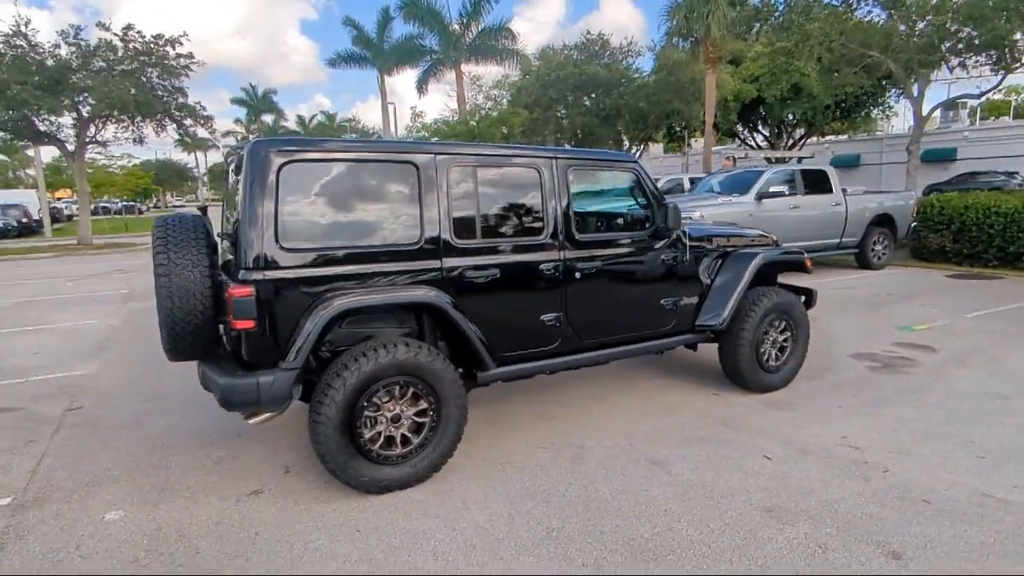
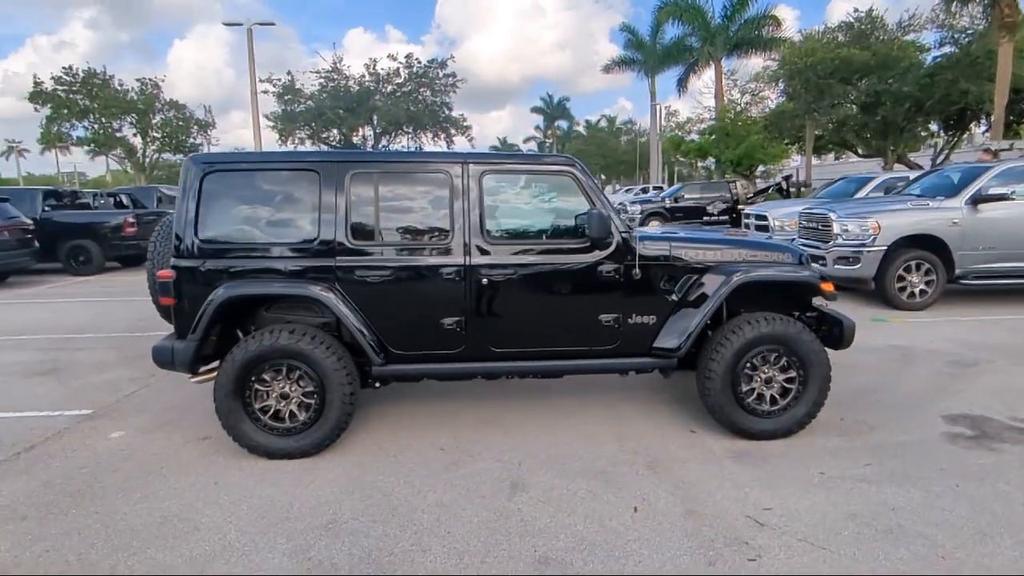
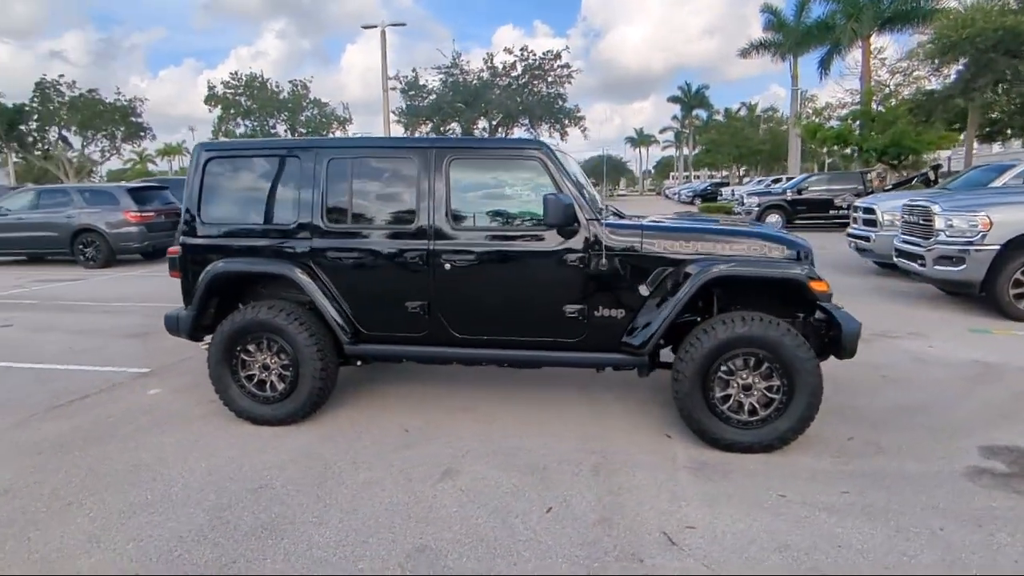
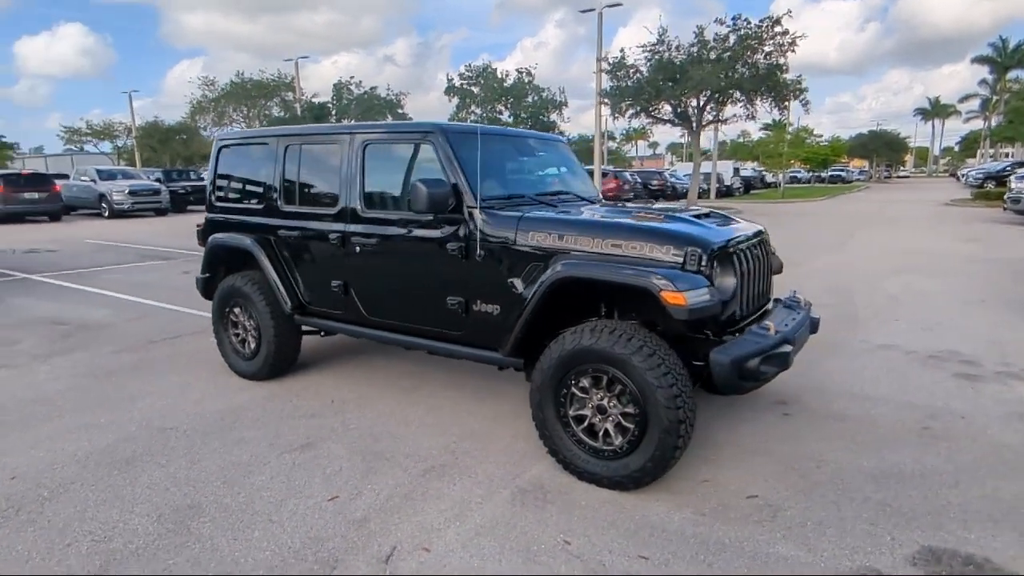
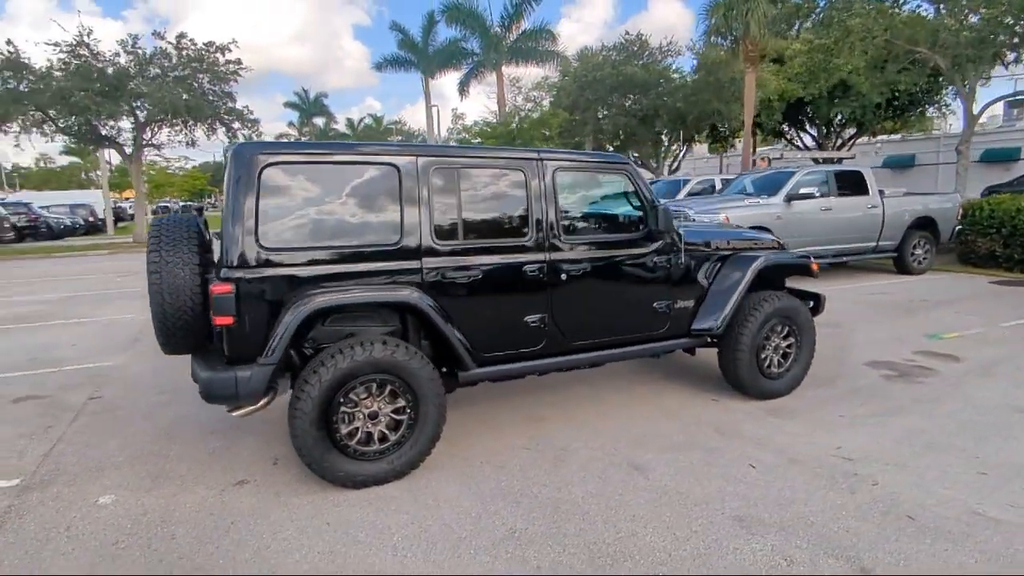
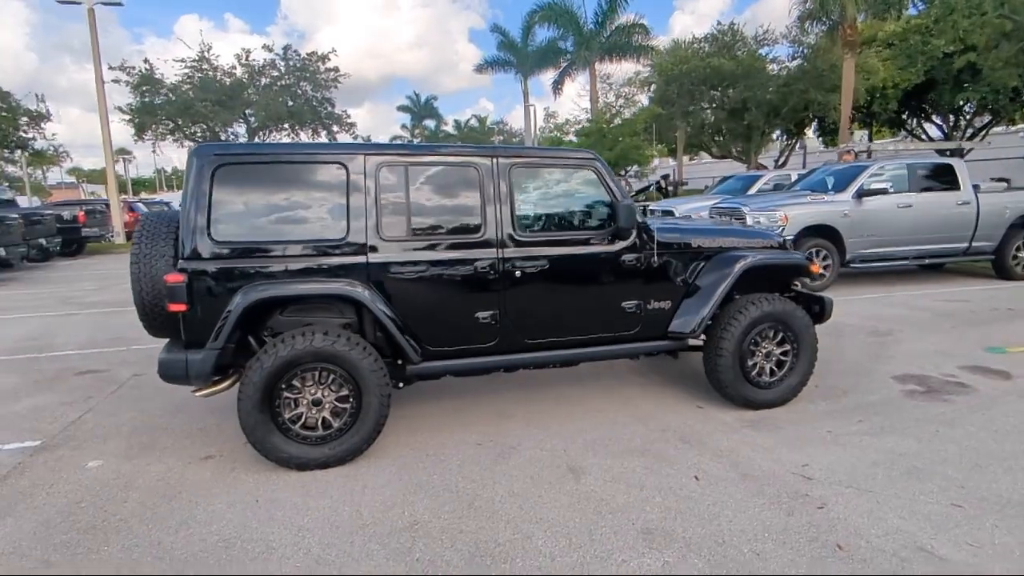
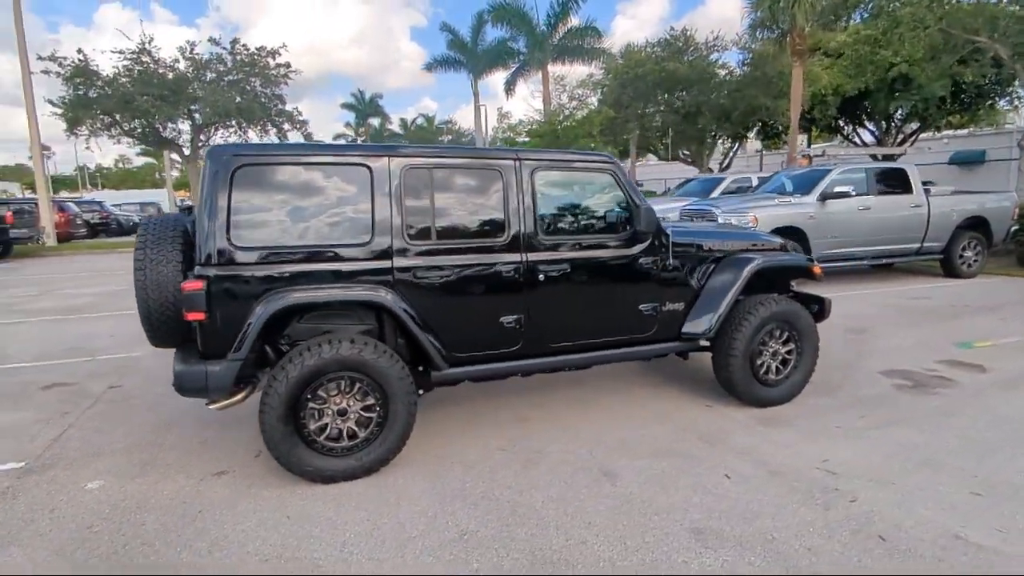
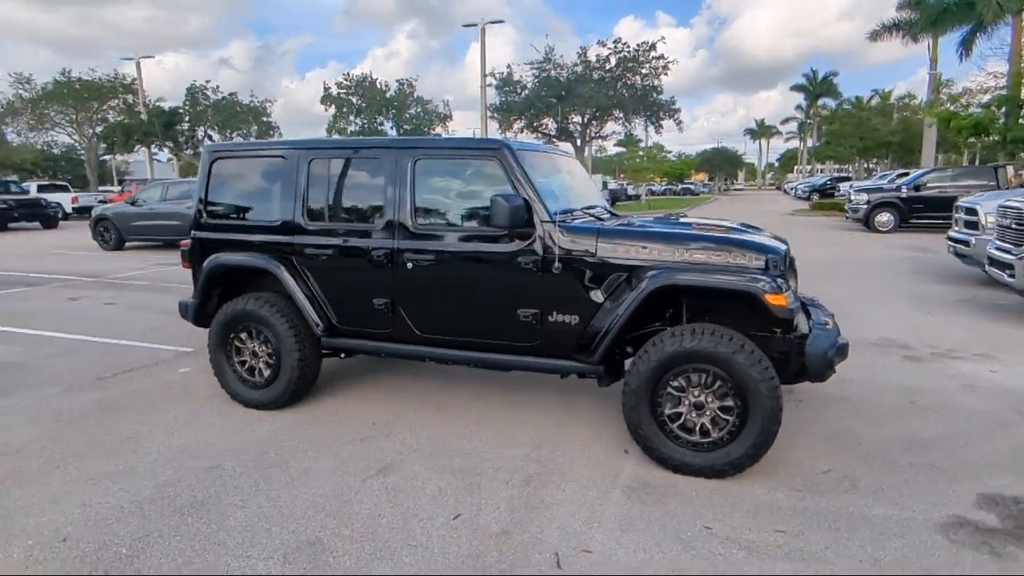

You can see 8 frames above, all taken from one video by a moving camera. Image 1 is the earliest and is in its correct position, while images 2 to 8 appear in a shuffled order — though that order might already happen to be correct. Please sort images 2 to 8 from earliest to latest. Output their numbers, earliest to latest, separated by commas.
5, 7, 6, 2, 3, 8, 4
